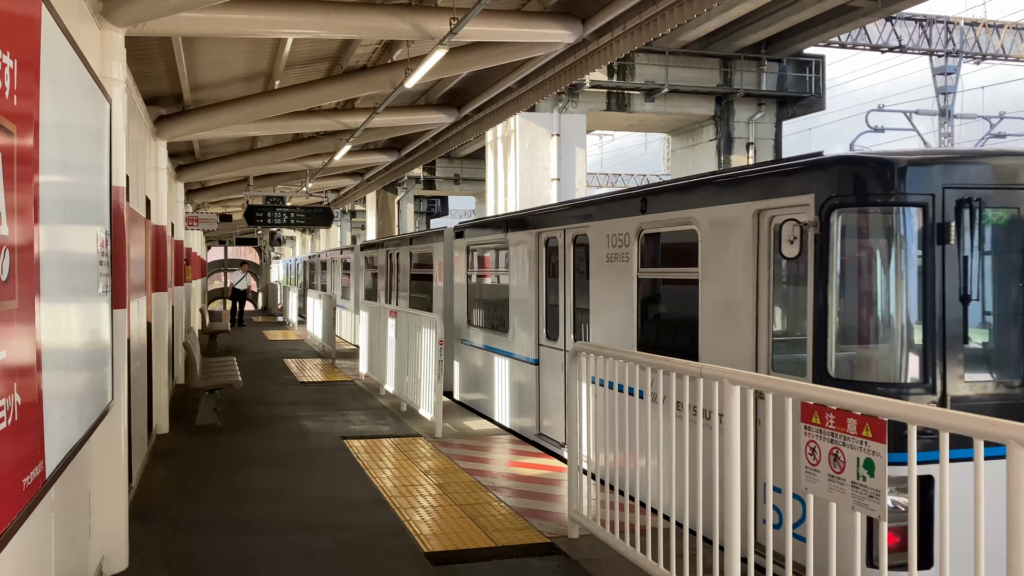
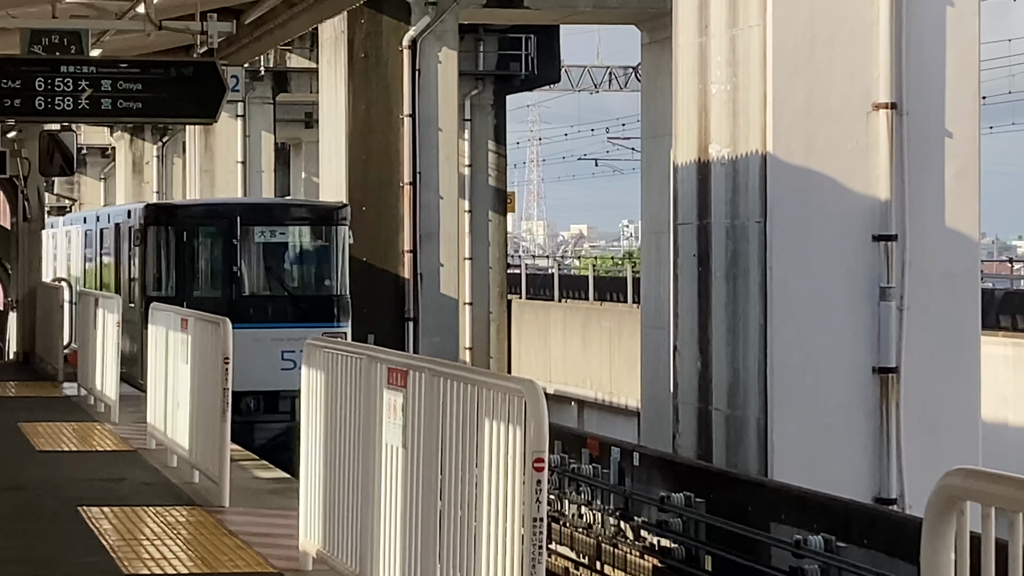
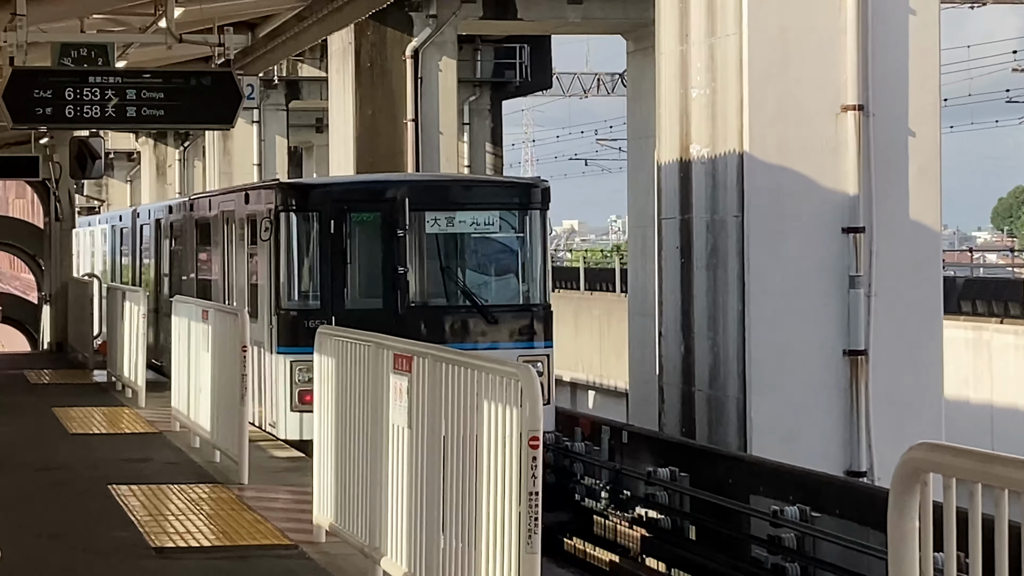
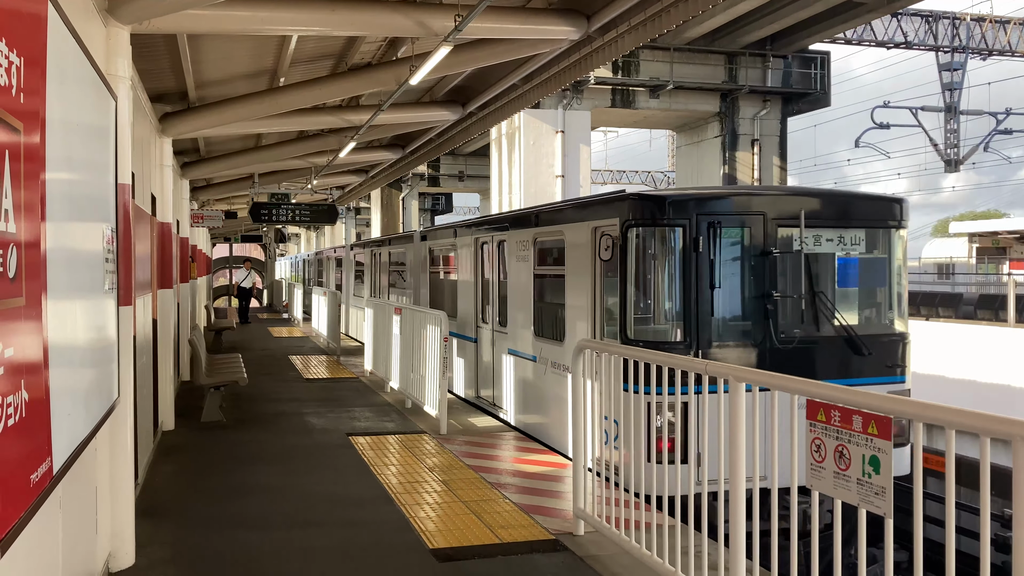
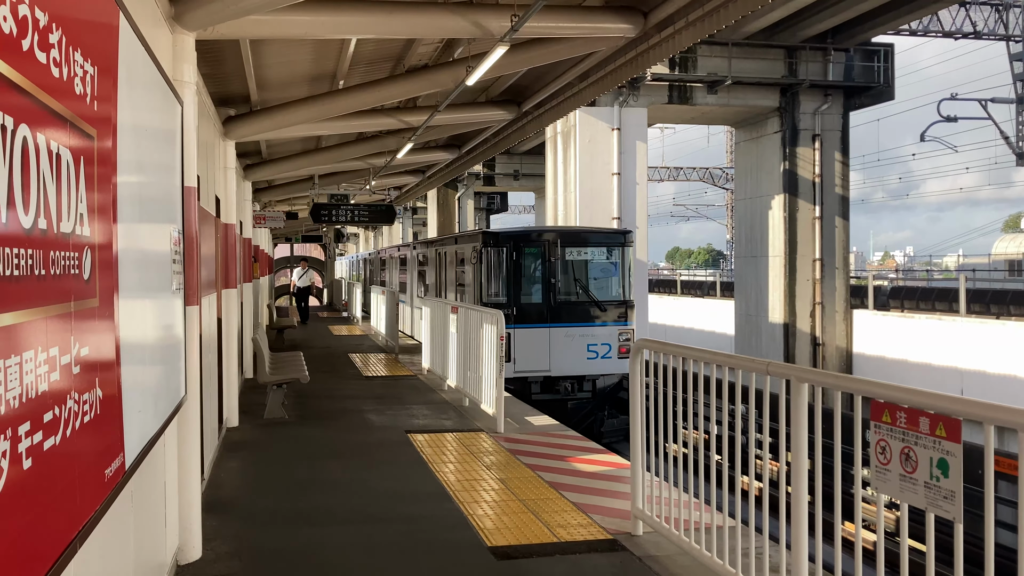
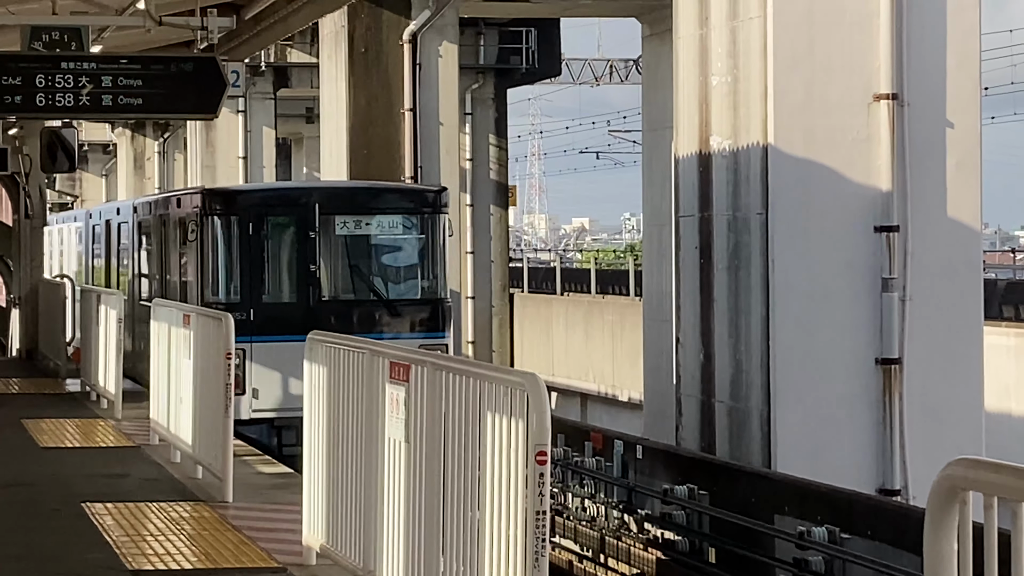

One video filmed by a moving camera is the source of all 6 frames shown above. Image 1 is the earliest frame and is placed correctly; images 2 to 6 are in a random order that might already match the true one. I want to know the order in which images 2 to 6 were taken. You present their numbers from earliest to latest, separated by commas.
4, 5, 3, 6, 2
